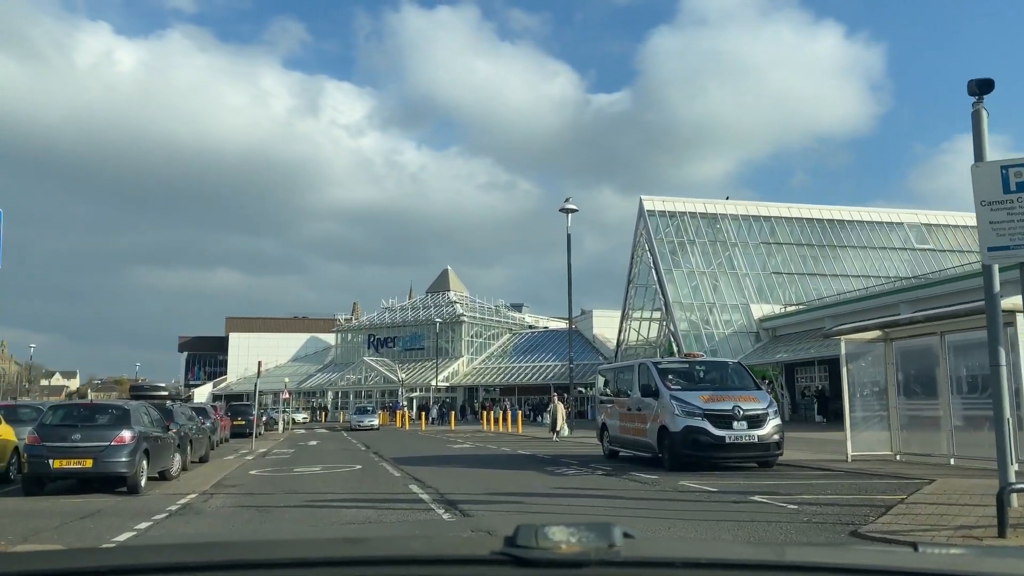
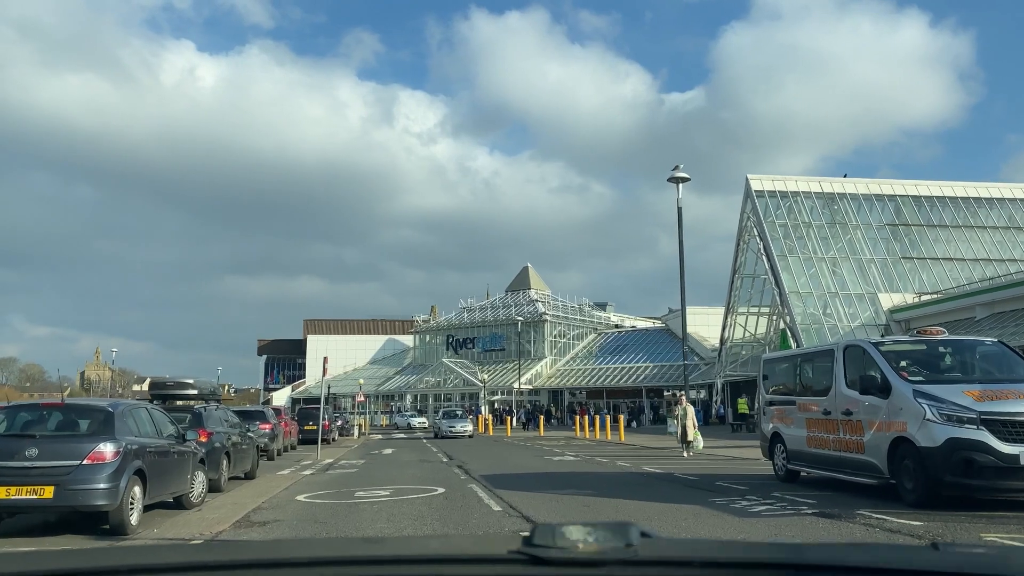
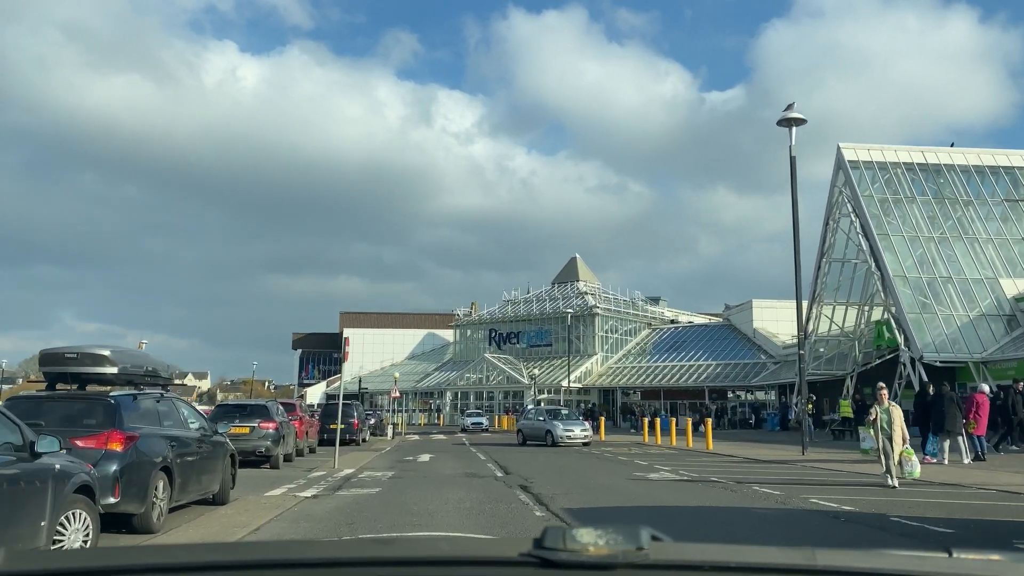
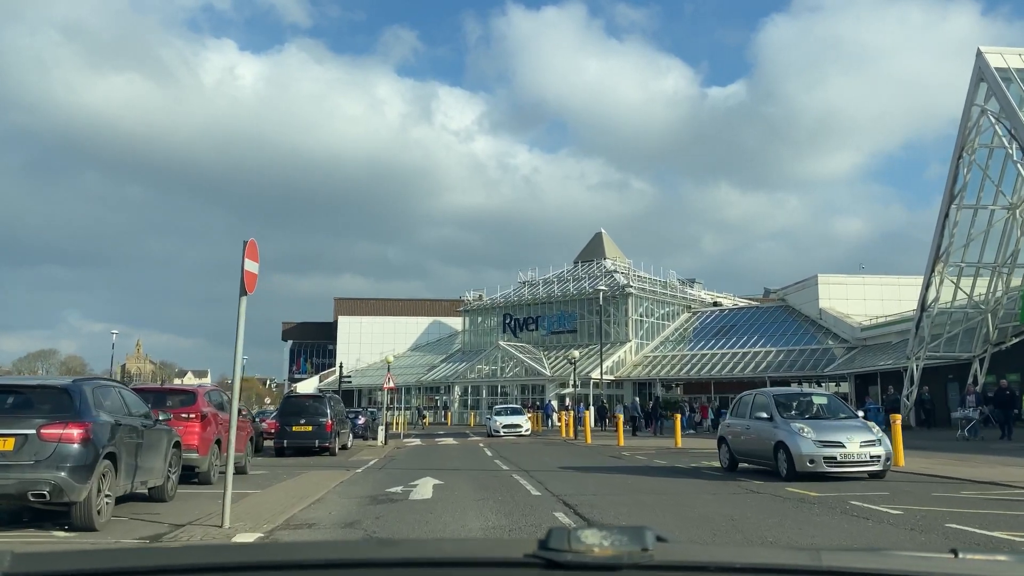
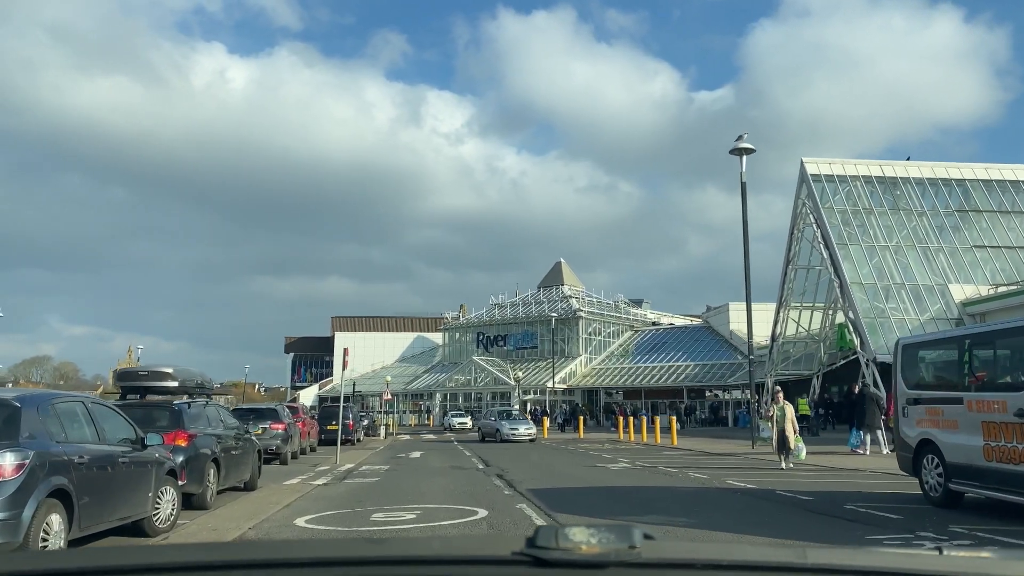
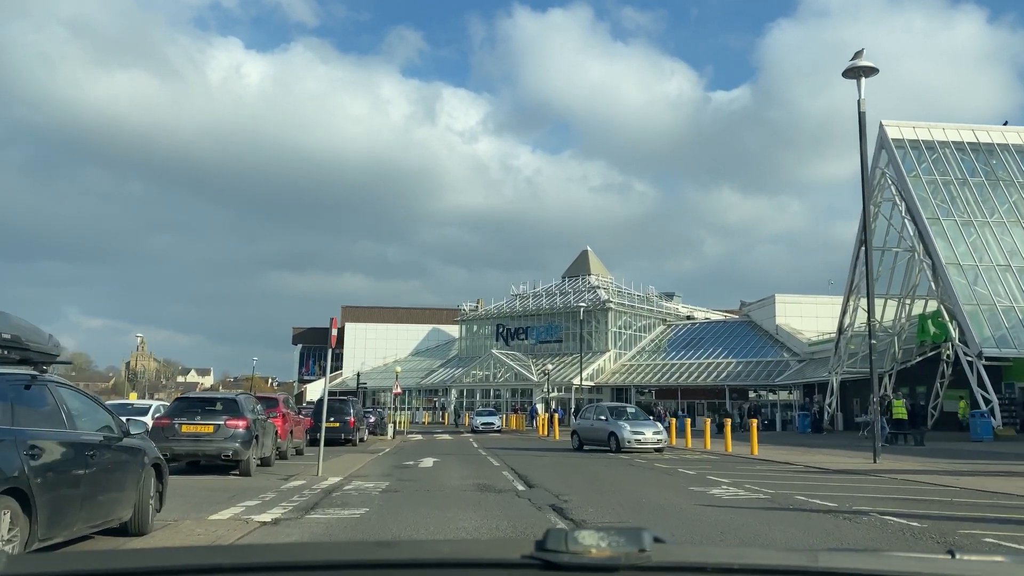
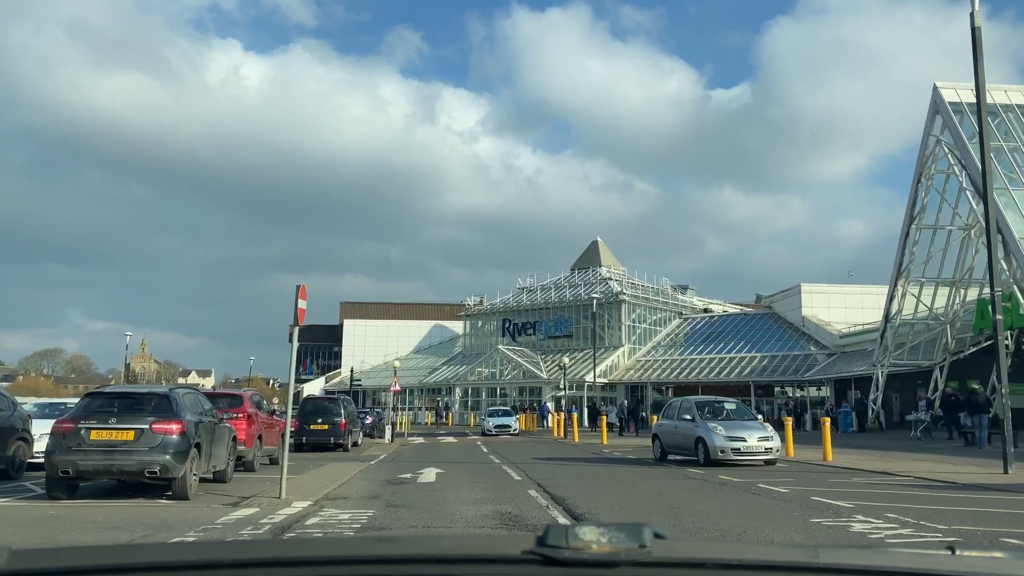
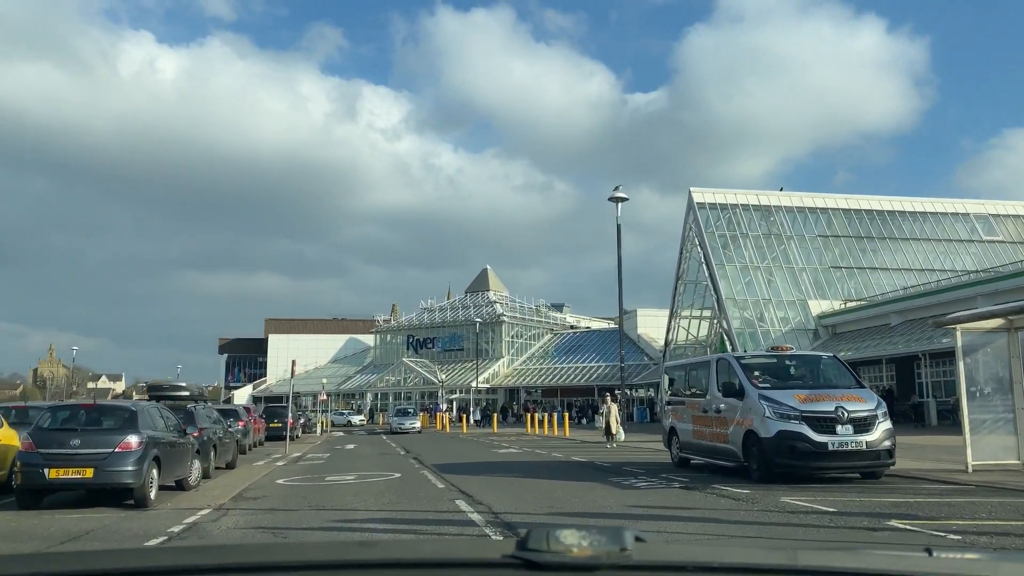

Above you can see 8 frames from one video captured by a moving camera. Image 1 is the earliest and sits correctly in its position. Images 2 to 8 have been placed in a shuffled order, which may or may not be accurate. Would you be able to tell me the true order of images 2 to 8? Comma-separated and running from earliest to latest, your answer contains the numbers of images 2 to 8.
8, 2, 5, 3, 6, 7, 4
